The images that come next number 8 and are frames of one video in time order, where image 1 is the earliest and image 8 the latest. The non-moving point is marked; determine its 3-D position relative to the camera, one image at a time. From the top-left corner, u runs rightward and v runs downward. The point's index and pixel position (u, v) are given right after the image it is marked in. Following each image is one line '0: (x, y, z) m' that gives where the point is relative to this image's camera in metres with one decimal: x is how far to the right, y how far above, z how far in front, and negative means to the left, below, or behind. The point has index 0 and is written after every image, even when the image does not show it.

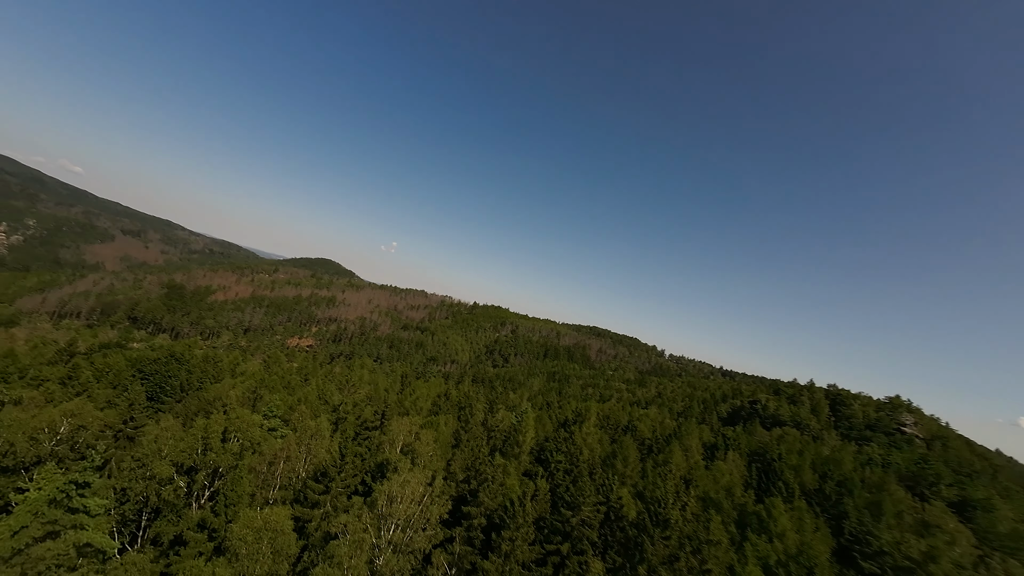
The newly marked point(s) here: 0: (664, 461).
0: (+7.5, -8.7, +18.5) m
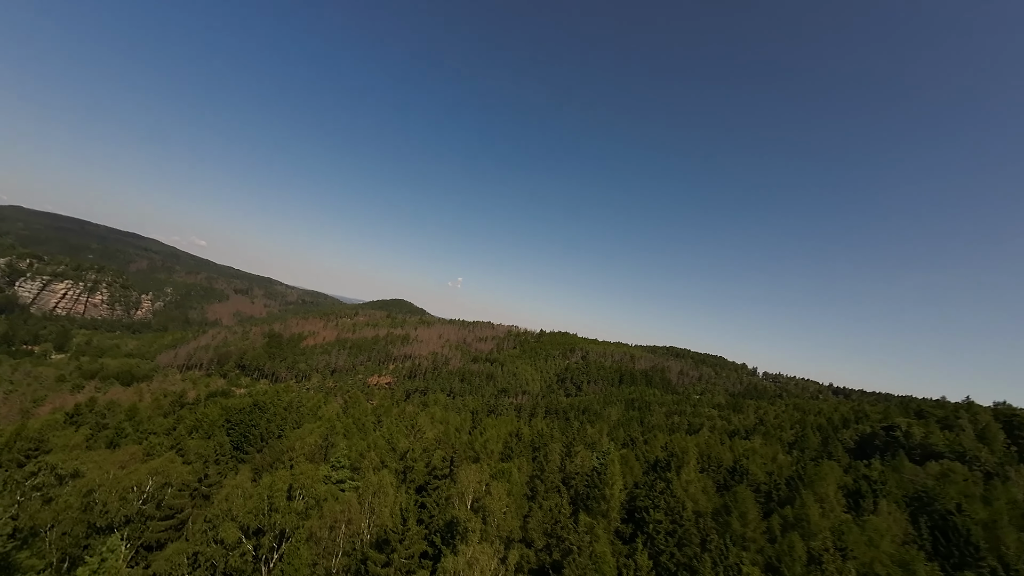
0: (+11.0, -9.1, +14.7) m
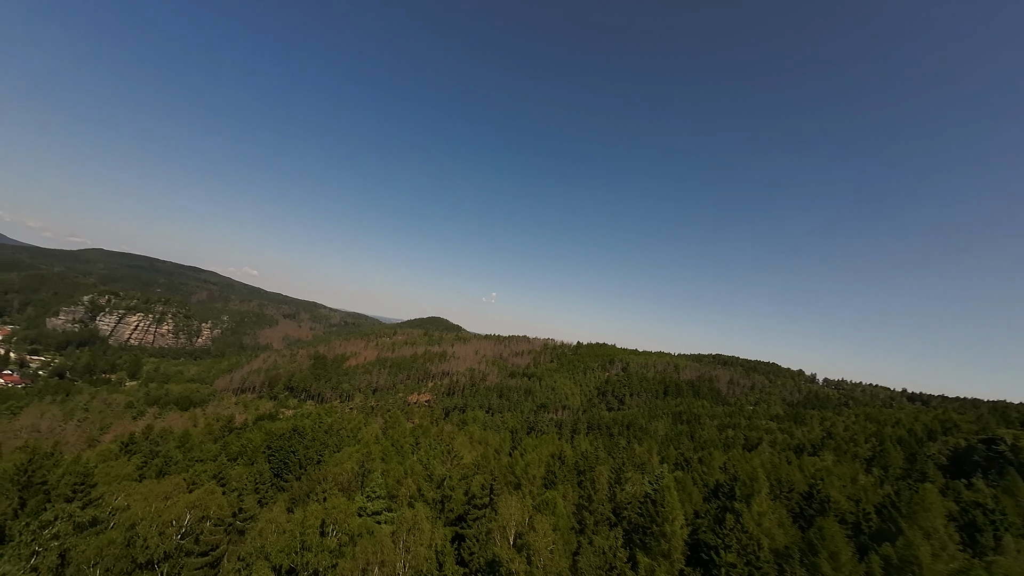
0: (+12.6, -9.0, +12.3) m
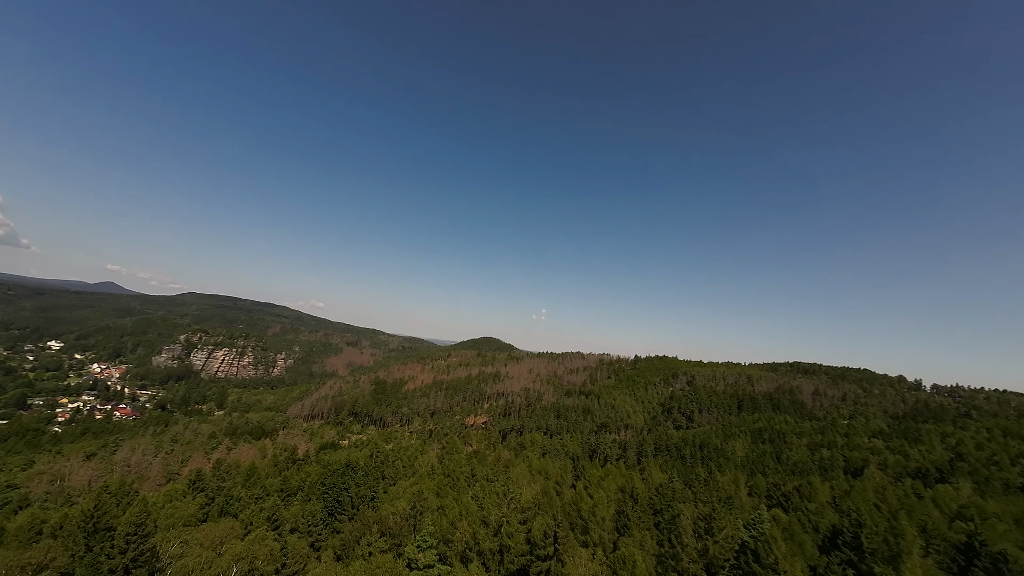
0: (+14.5, -8.6, +8.6) m
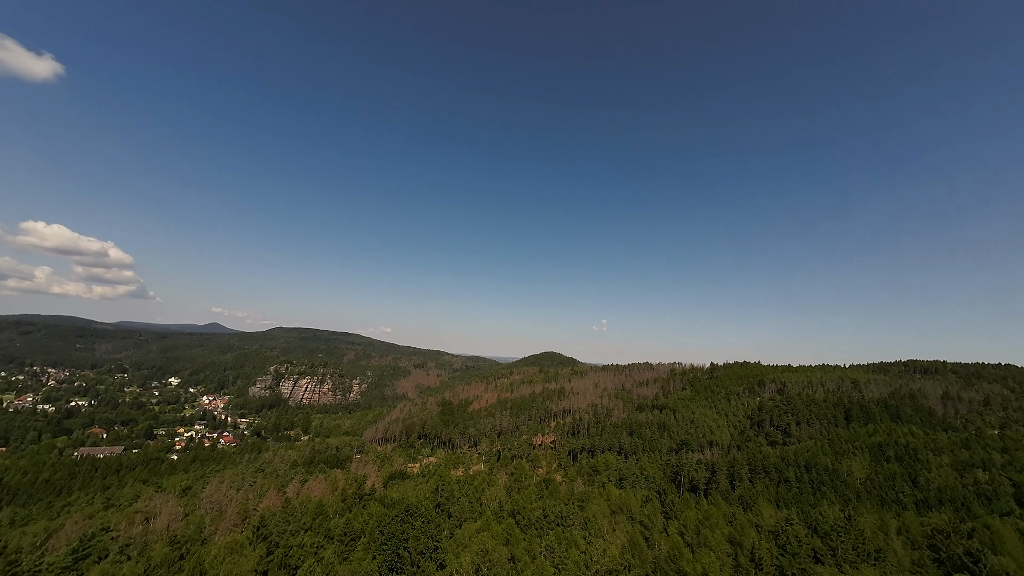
0: (+16.1, -7.6, +3.5) m
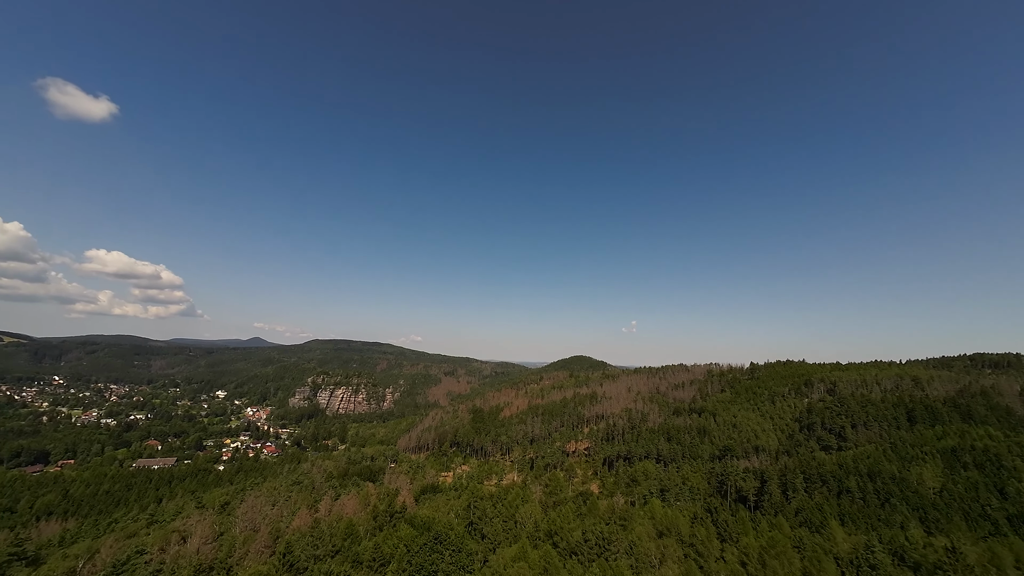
0: (+16.5, -7.0, +0.8) m
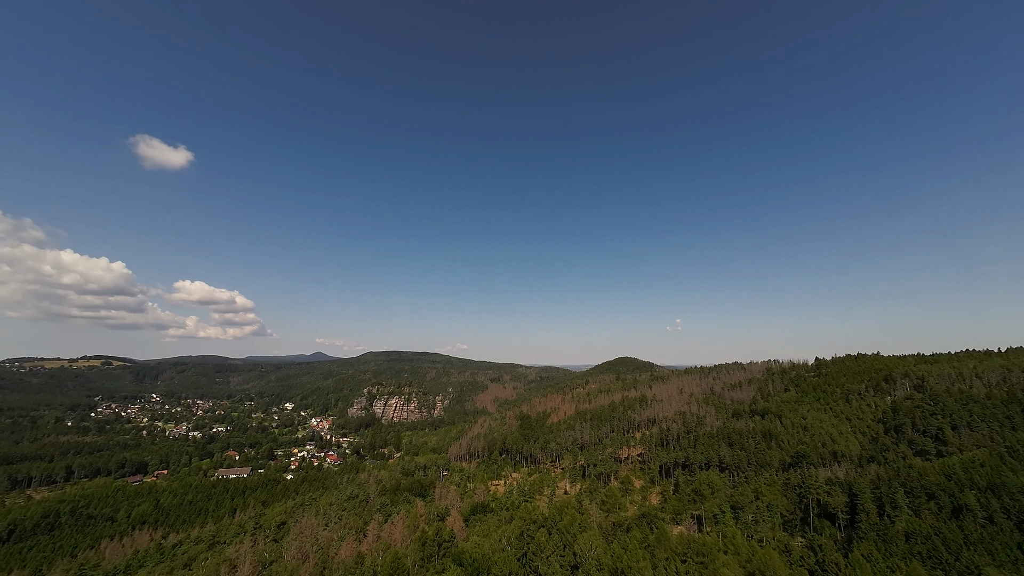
0: (+17.0, -6.2, -3.3) m
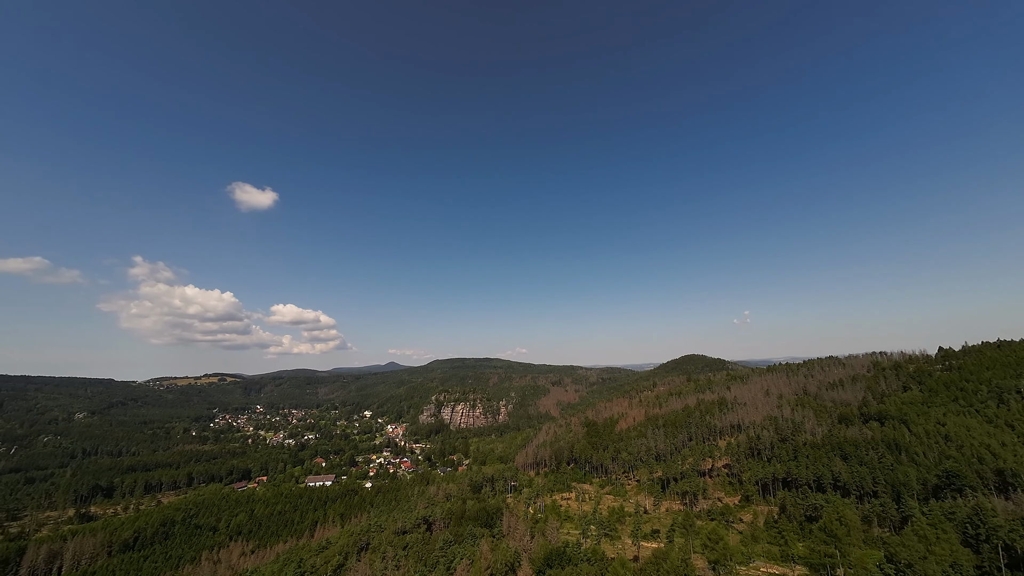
0: (+16.7, -5.0, -13.1) m
